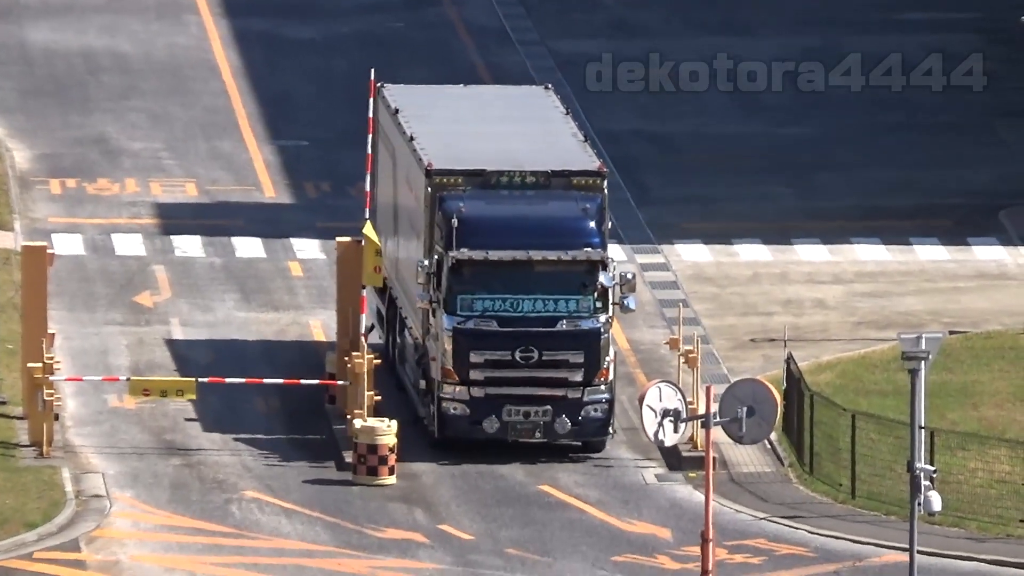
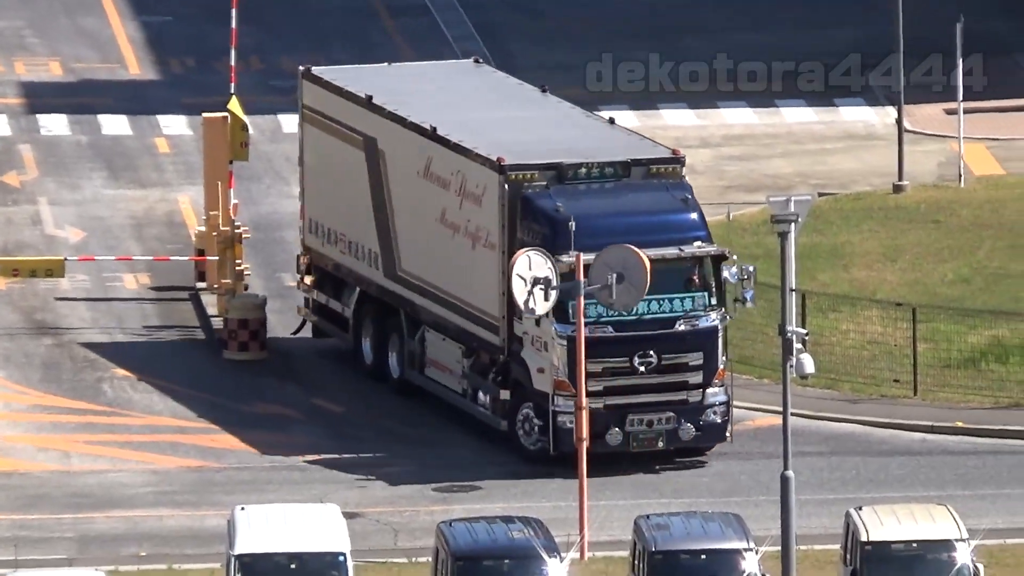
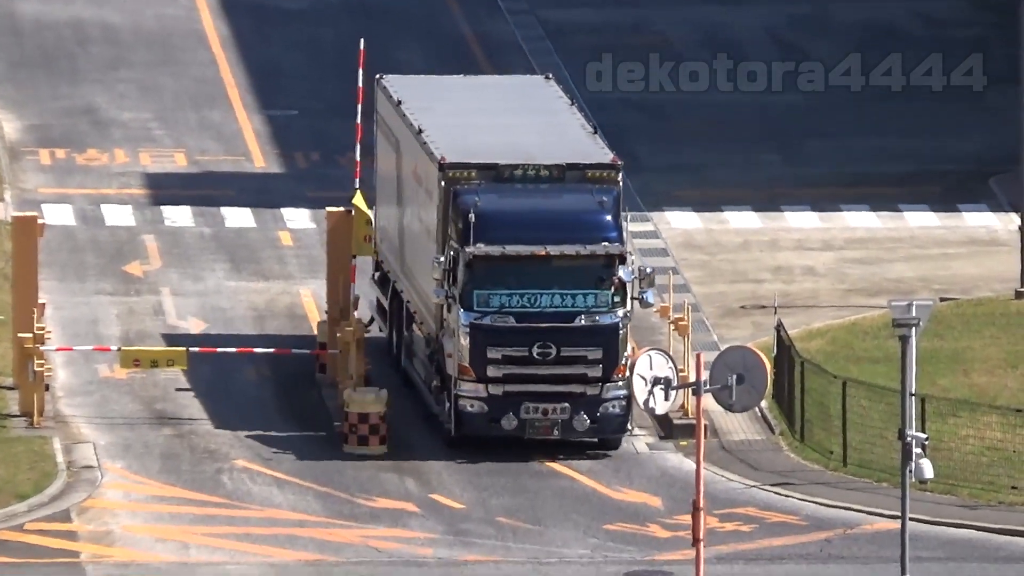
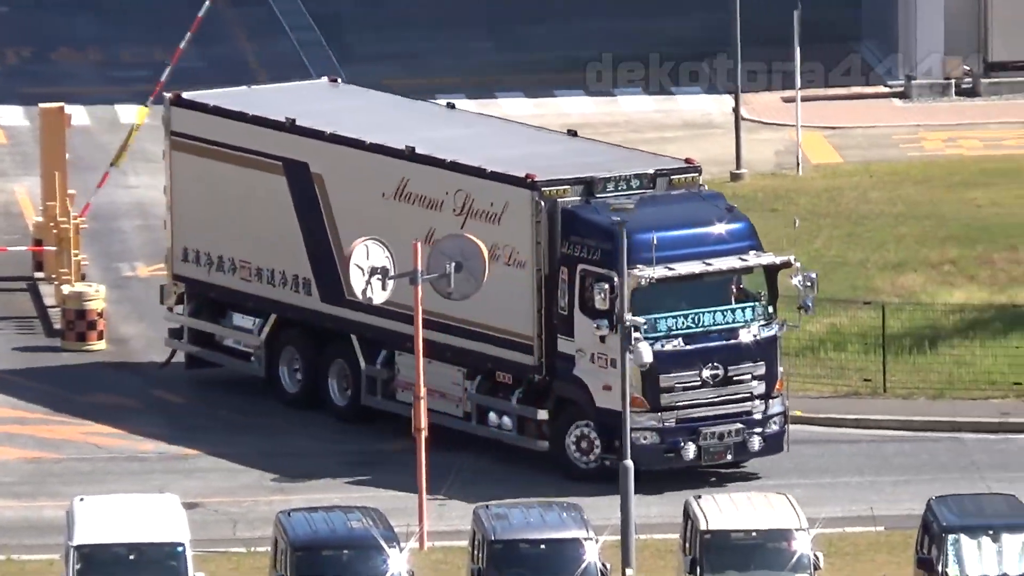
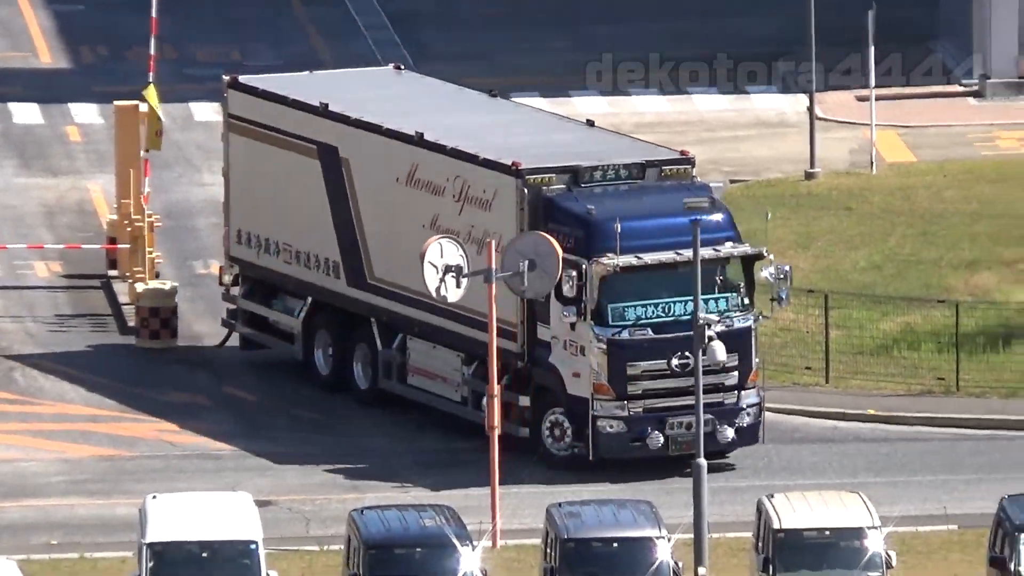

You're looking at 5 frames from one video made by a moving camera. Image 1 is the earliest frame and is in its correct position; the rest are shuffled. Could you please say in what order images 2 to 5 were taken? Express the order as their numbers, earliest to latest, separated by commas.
3, 2, 5, 4
